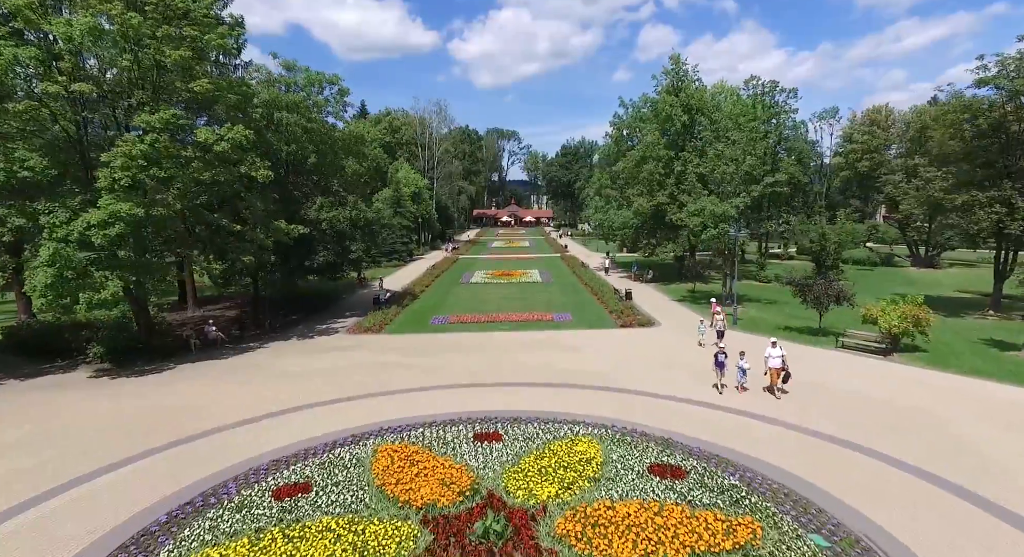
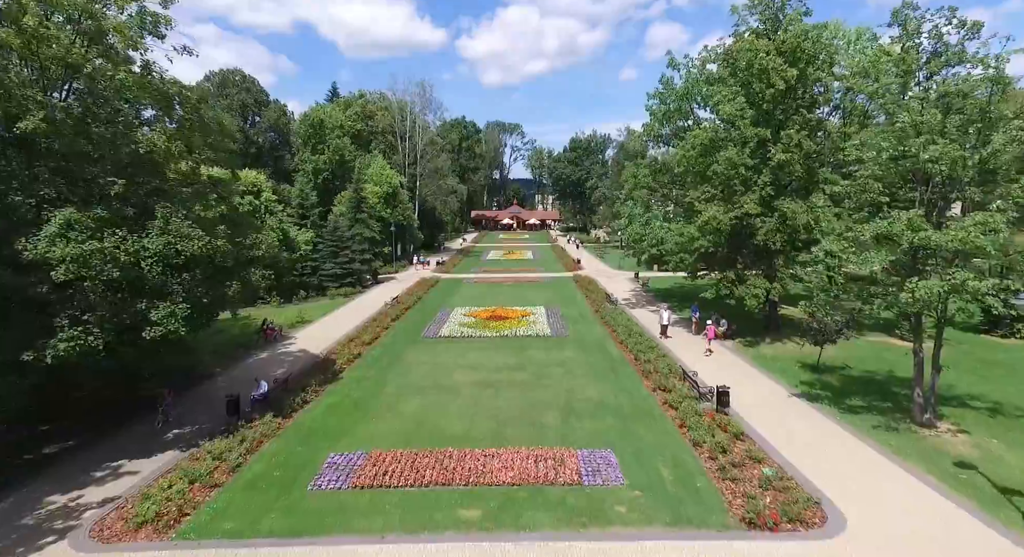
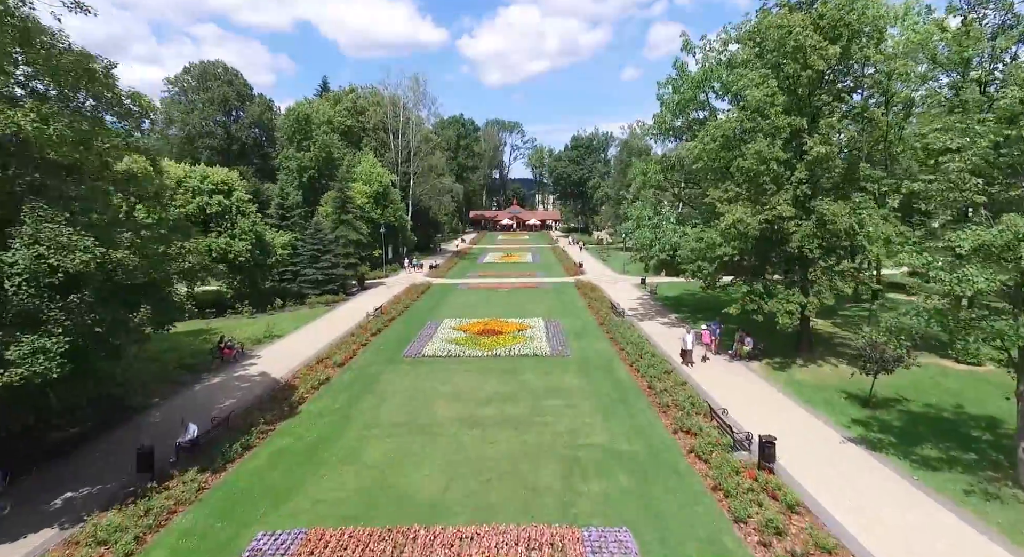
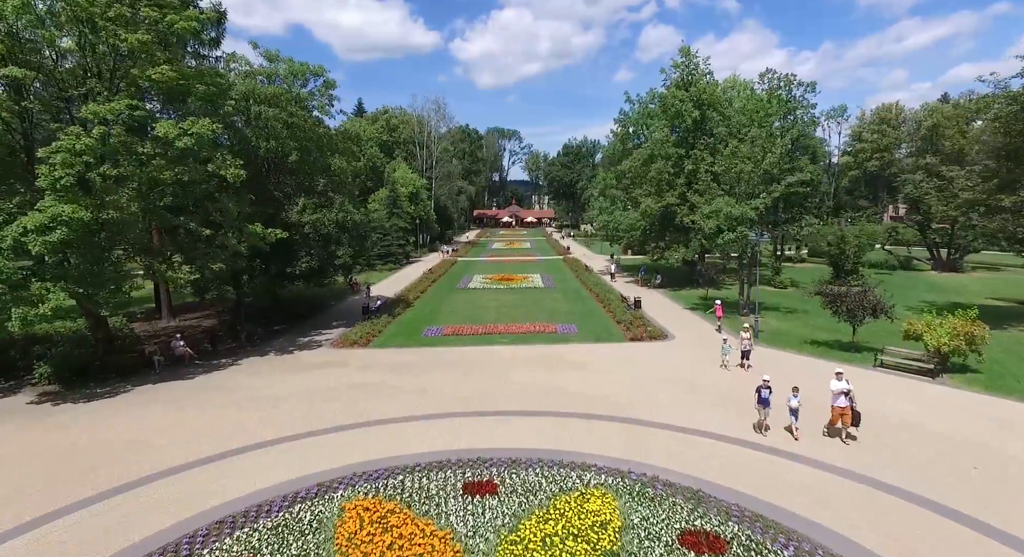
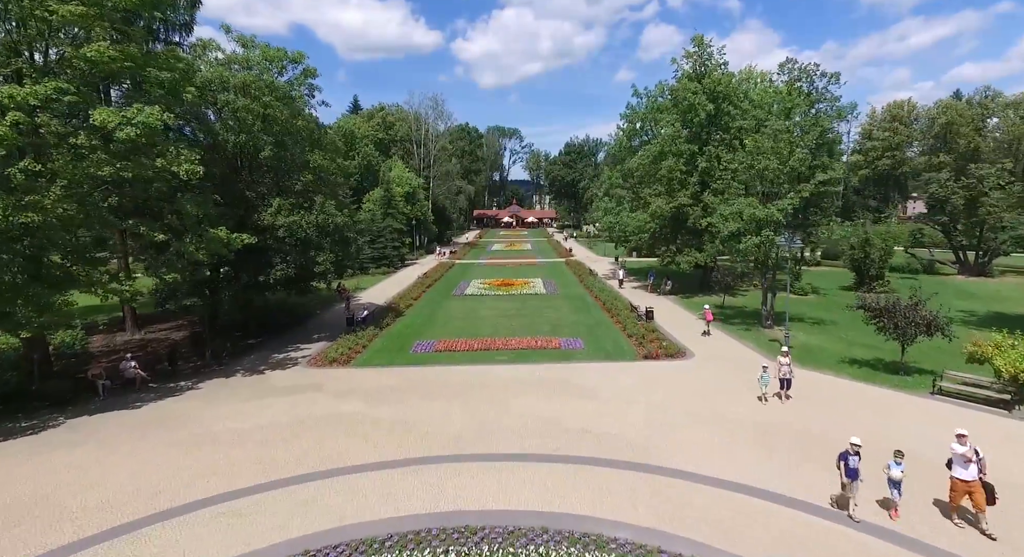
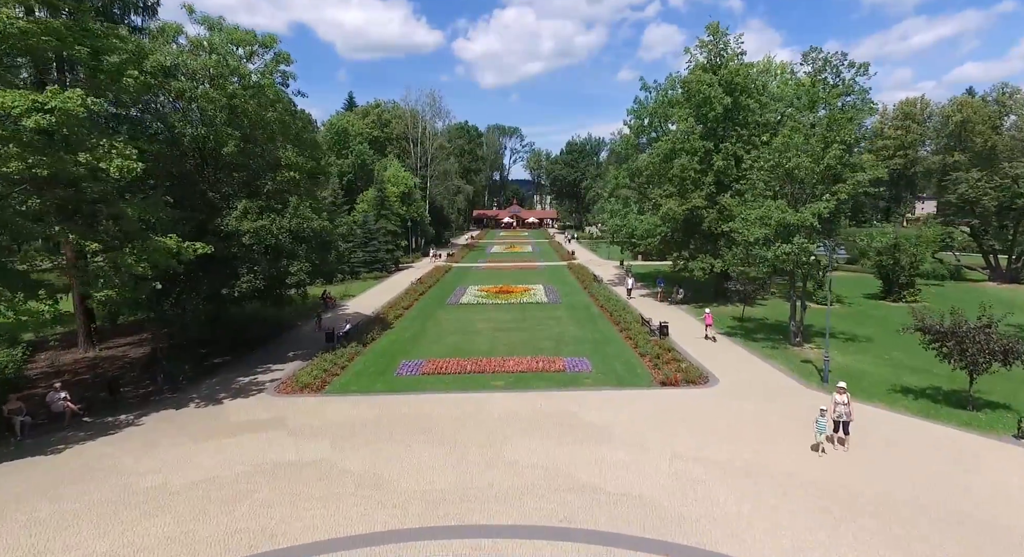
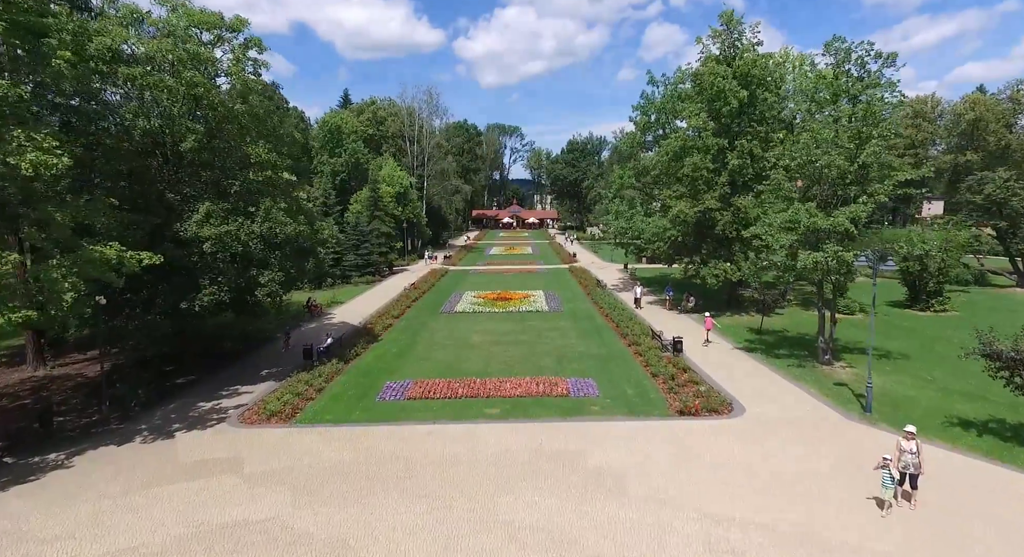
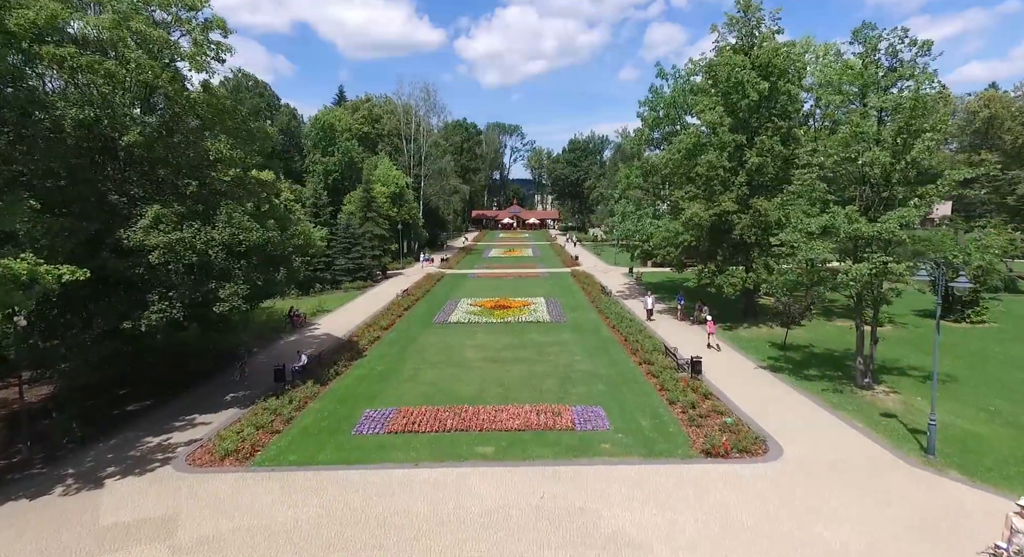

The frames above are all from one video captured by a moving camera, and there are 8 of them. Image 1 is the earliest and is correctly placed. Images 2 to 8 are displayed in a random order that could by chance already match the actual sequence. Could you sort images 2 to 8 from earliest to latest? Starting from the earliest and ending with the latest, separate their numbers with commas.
4, 5, 6, 7, 8, 2, 3
